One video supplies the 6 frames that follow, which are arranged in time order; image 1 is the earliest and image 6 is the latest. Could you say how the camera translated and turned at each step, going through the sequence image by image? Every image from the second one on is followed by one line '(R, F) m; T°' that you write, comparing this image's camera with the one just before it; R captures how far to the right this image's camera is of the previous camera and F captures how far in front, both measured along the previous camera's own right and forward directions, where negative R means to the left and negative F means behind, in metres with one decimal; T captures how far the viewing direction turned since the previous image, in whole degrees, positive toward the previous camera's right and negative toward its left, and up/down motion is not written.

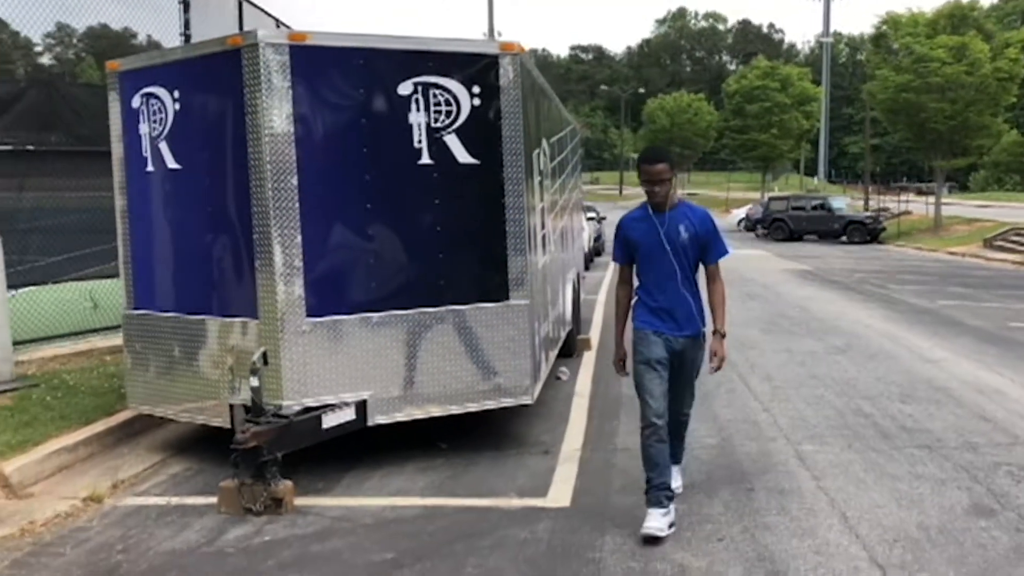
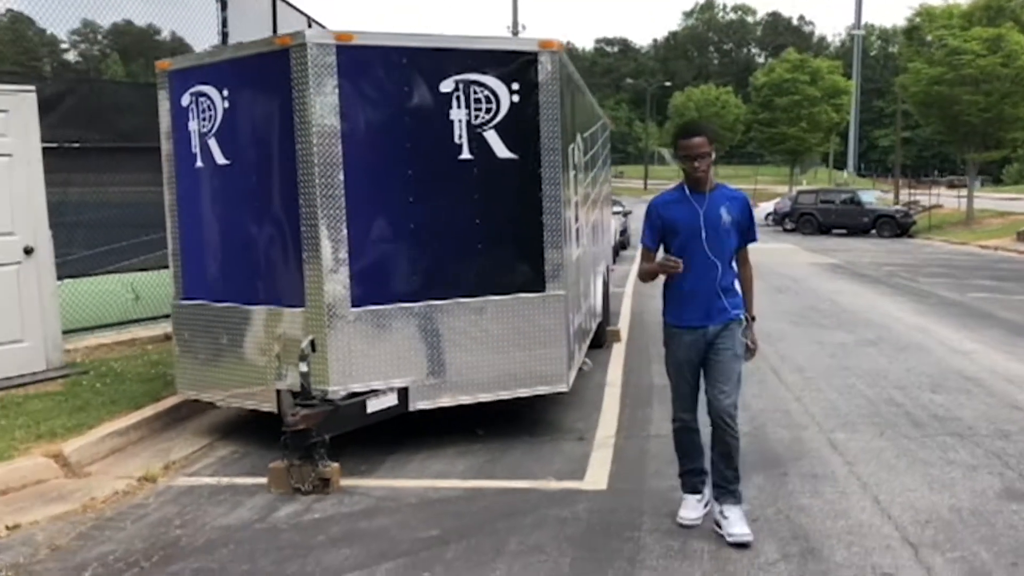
(-0.1, -0.2) m; -2°
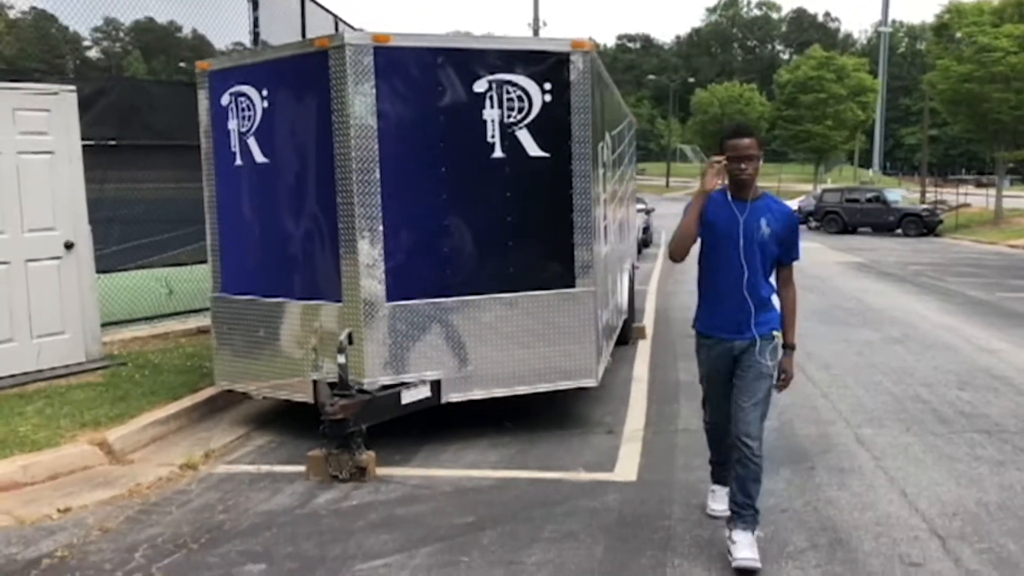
(-0.1, -0.1) m; -1°
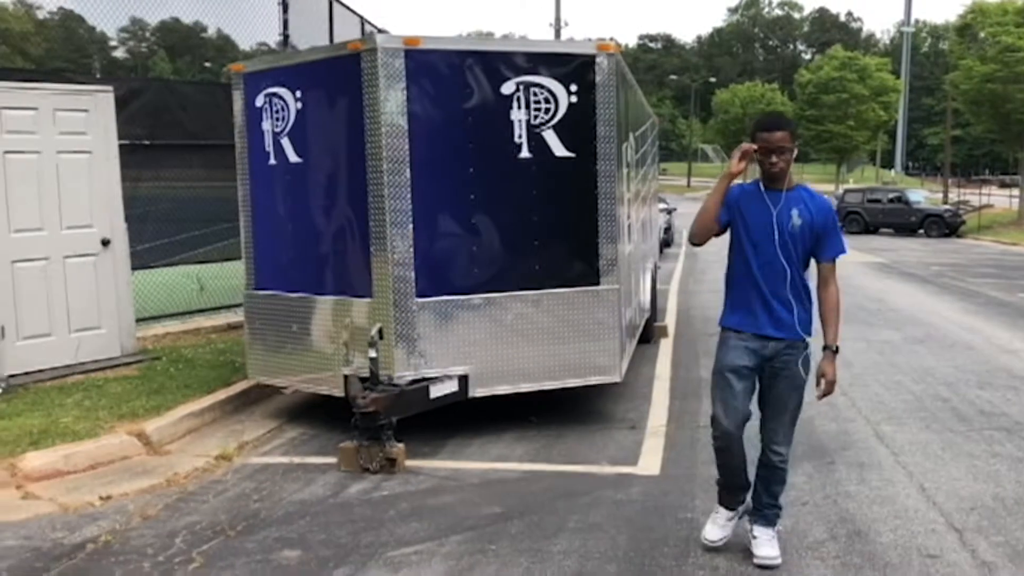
(0.0, -0.1) m; -1°
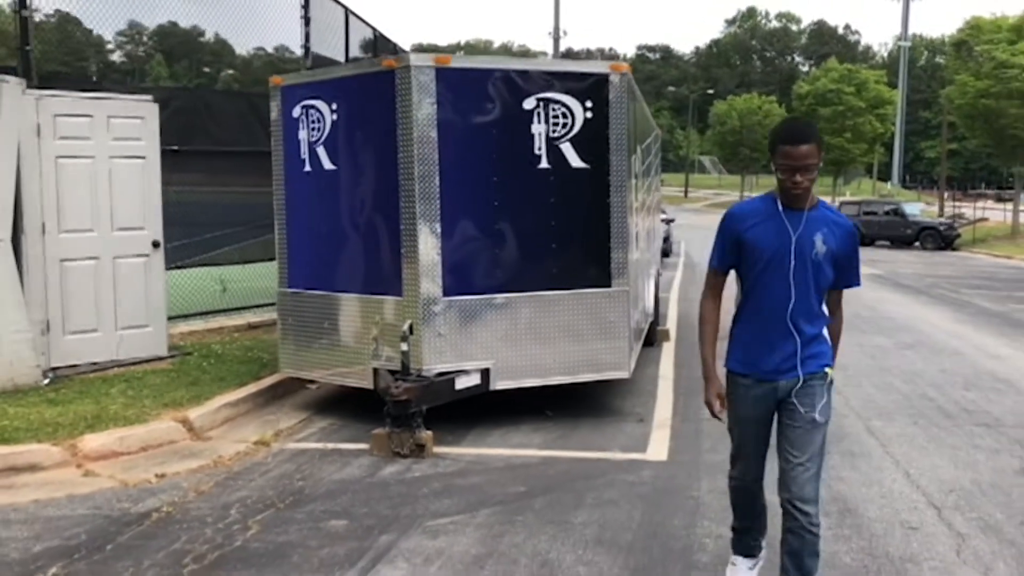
(-0.2, -0.5) m; 0°
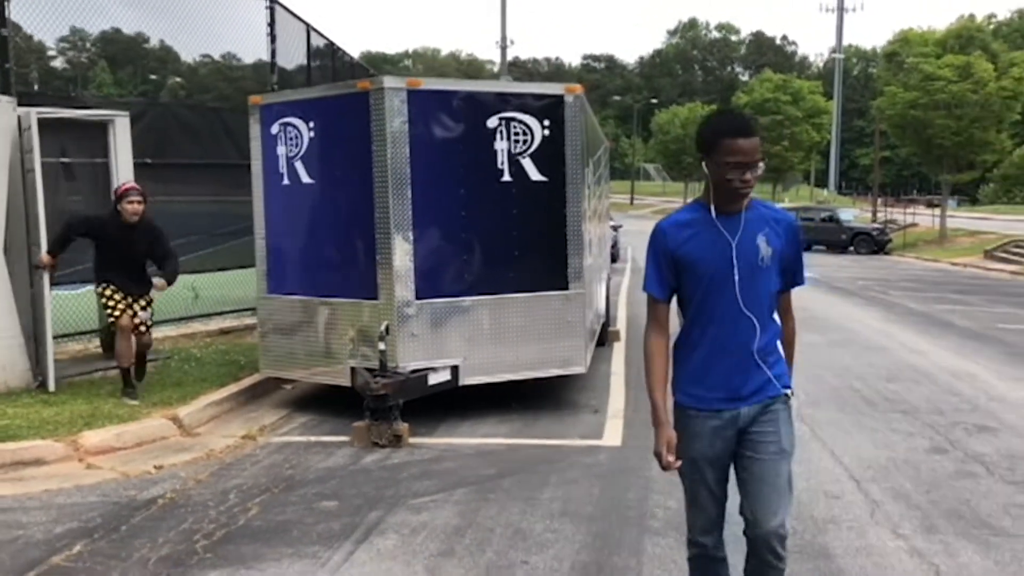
(-0.2, -0.6) m; +3°
